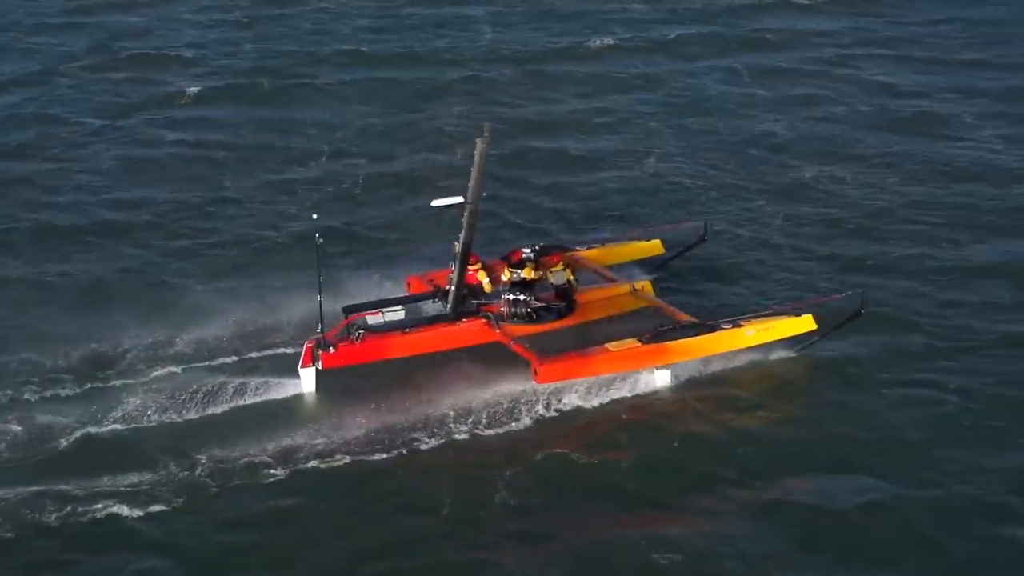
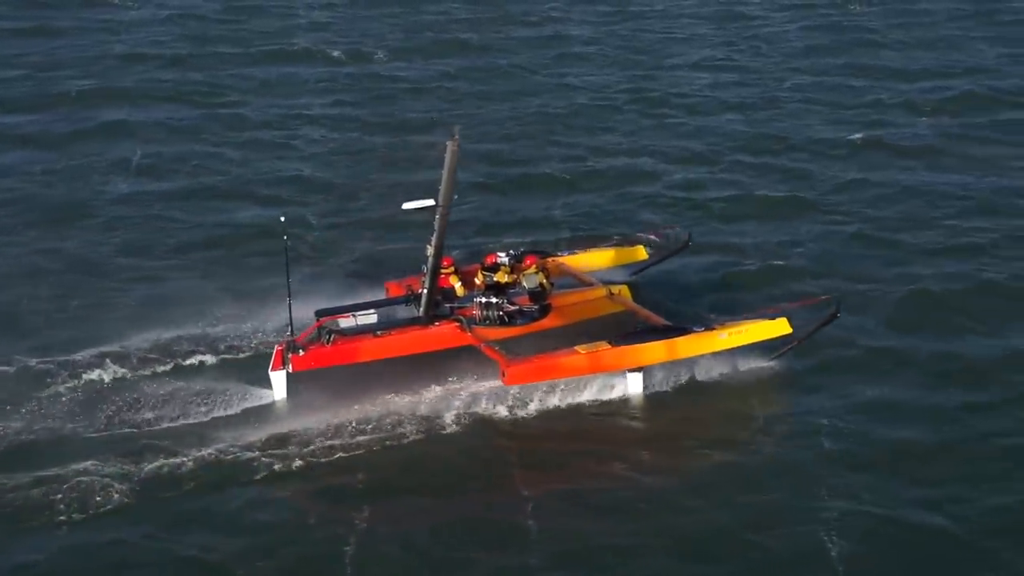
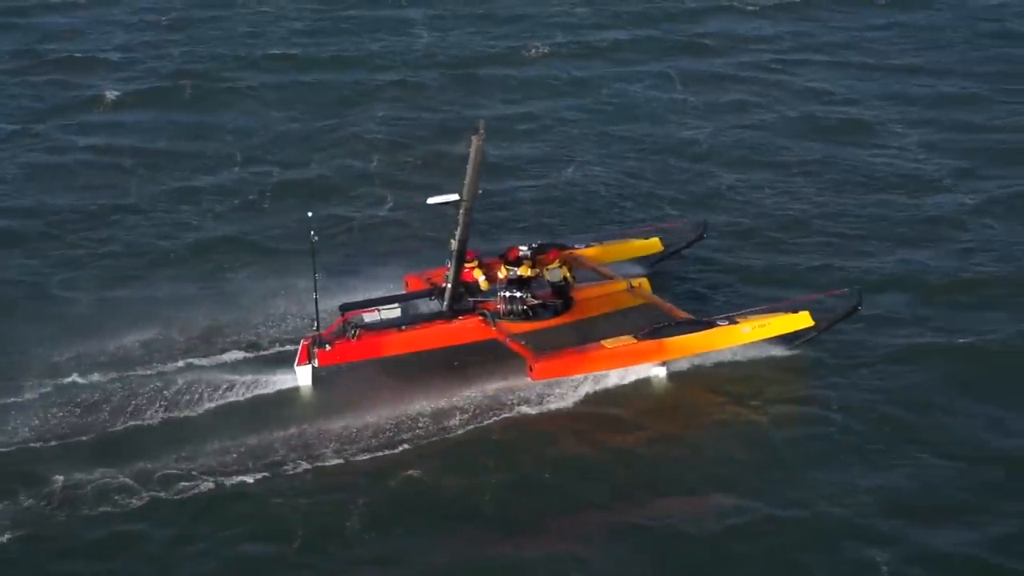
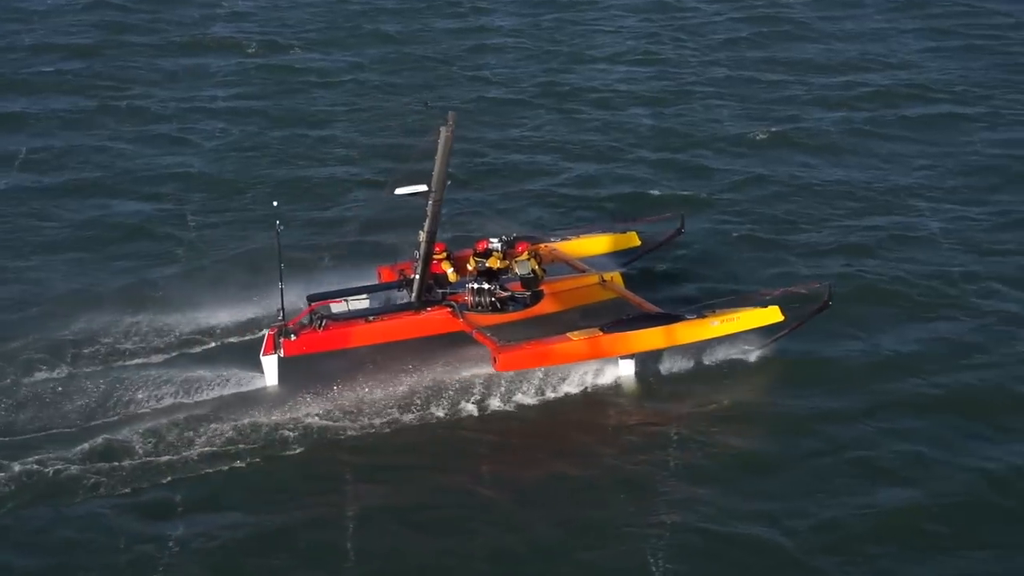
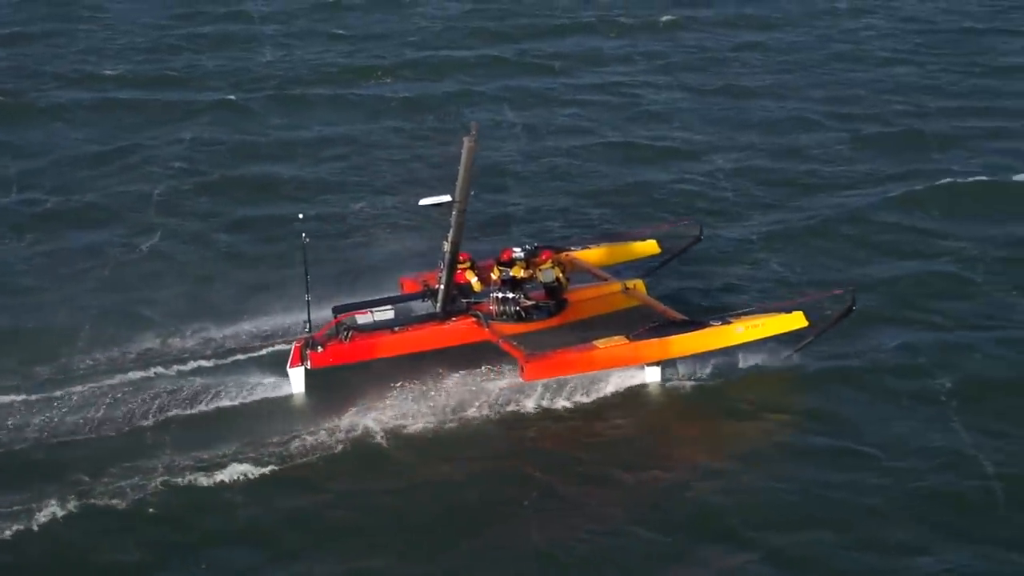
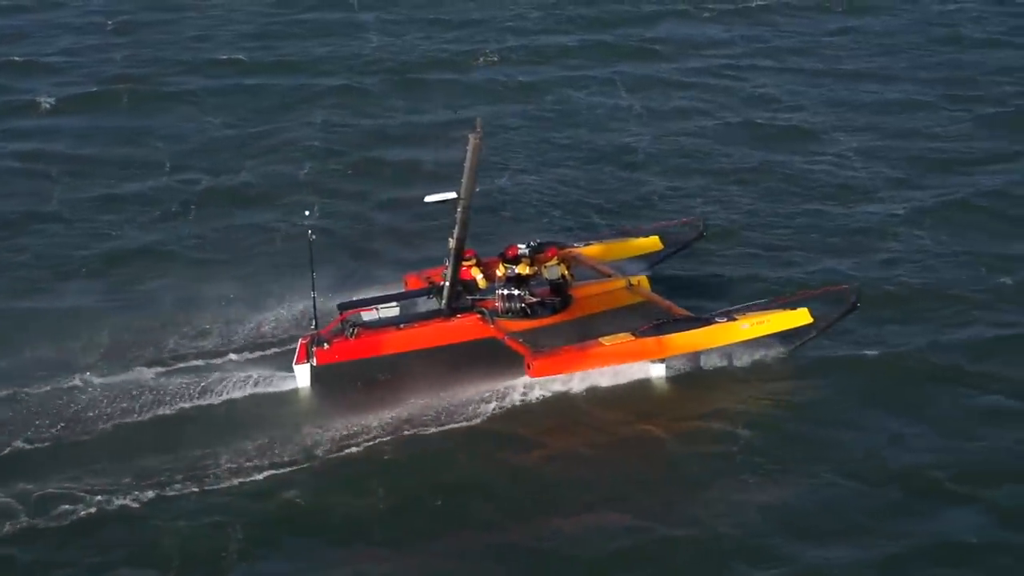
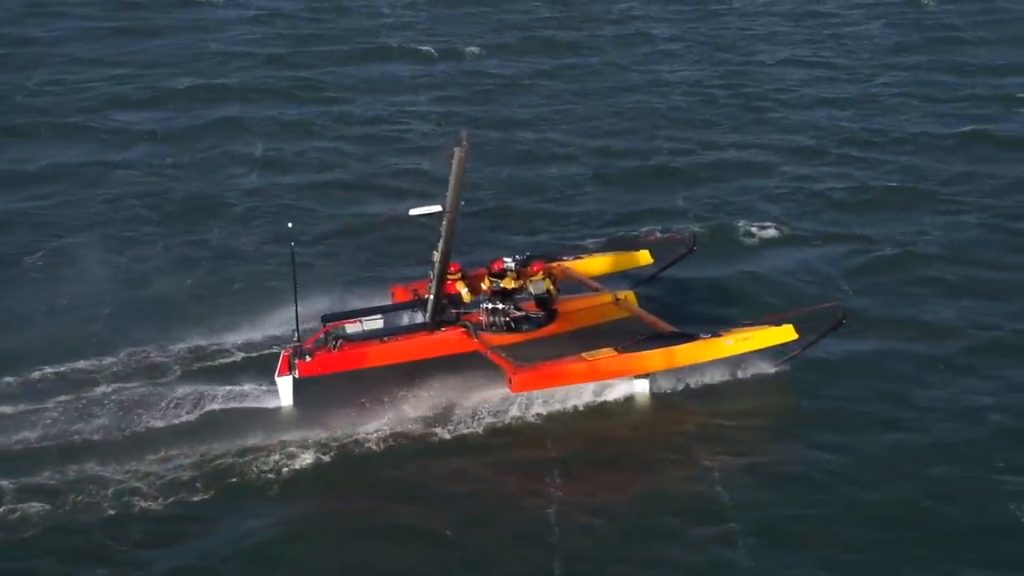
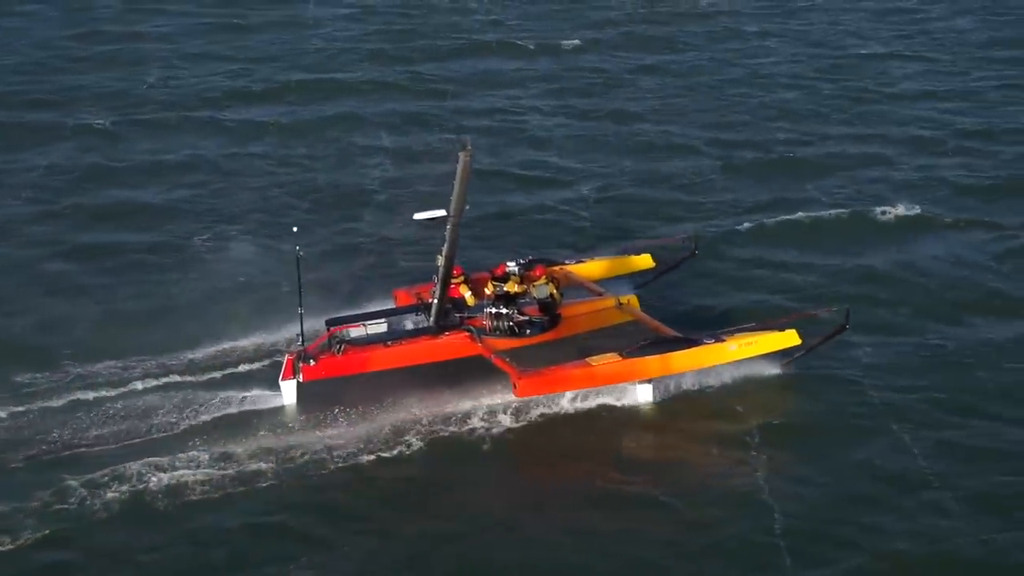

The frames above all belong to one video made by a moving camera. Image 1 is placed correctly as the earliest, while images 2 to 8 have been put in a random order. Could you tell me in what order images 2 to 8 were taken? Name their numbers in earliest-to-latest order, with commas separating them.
3, 6, 5, 8, 7, 2, 4
